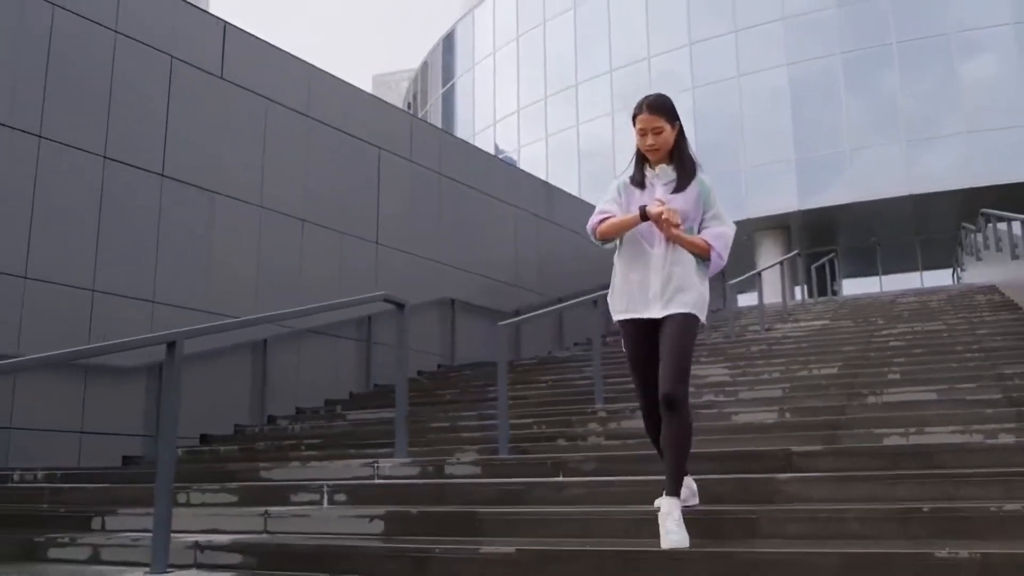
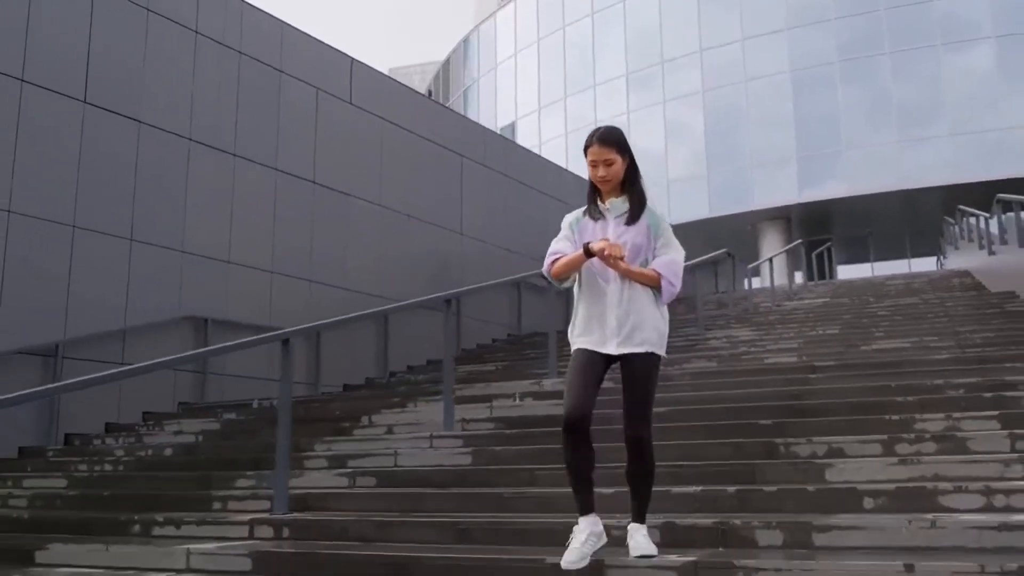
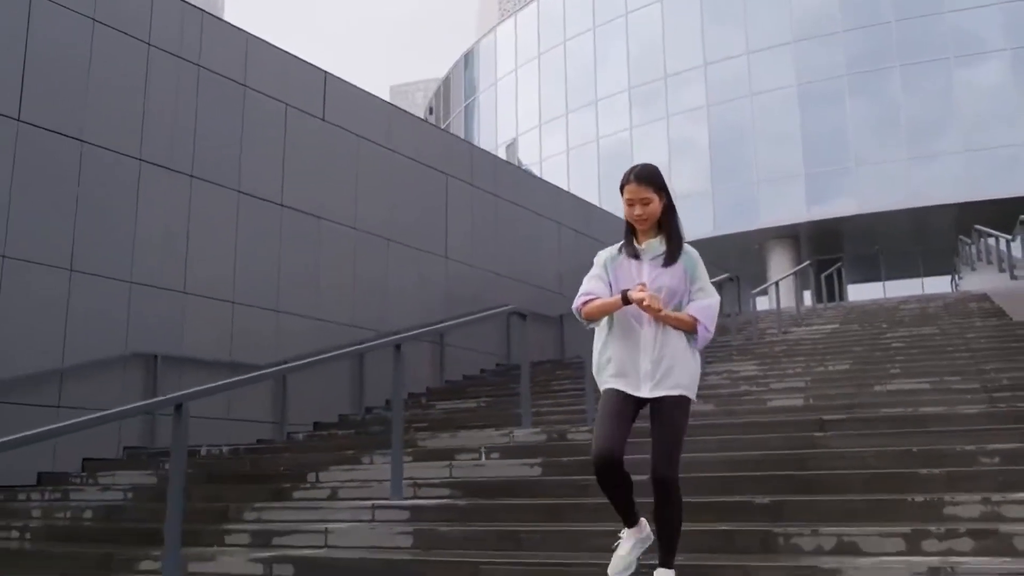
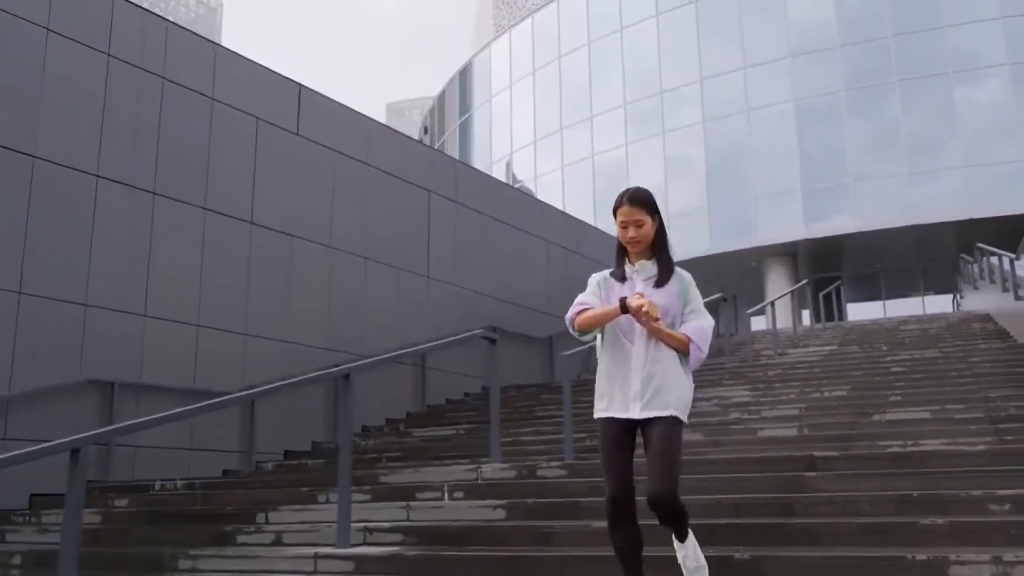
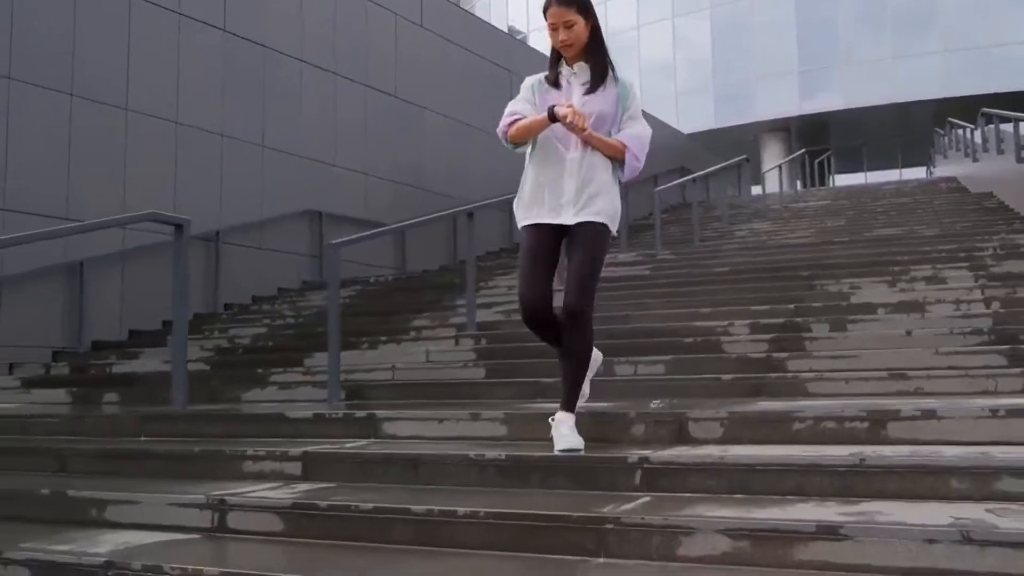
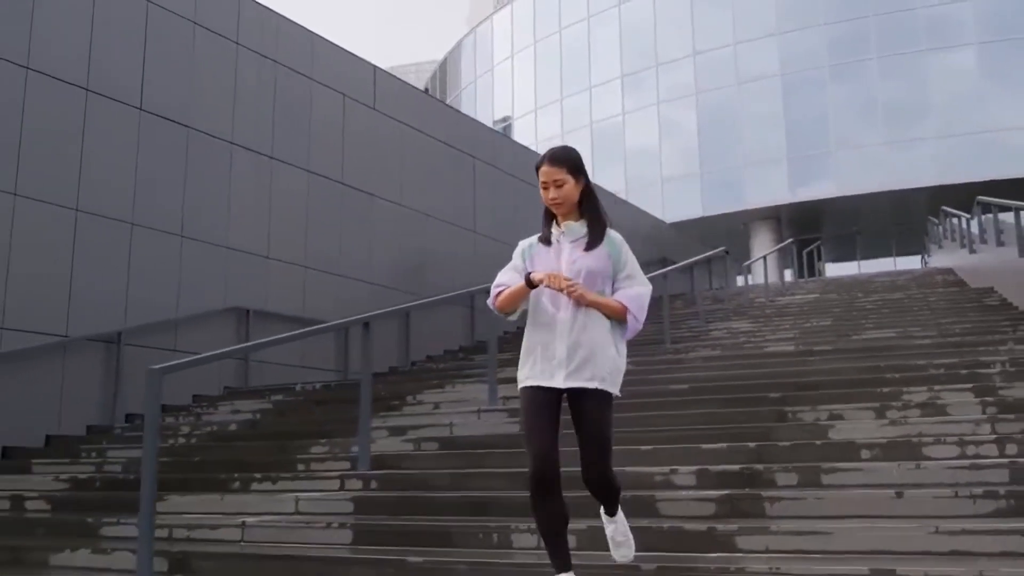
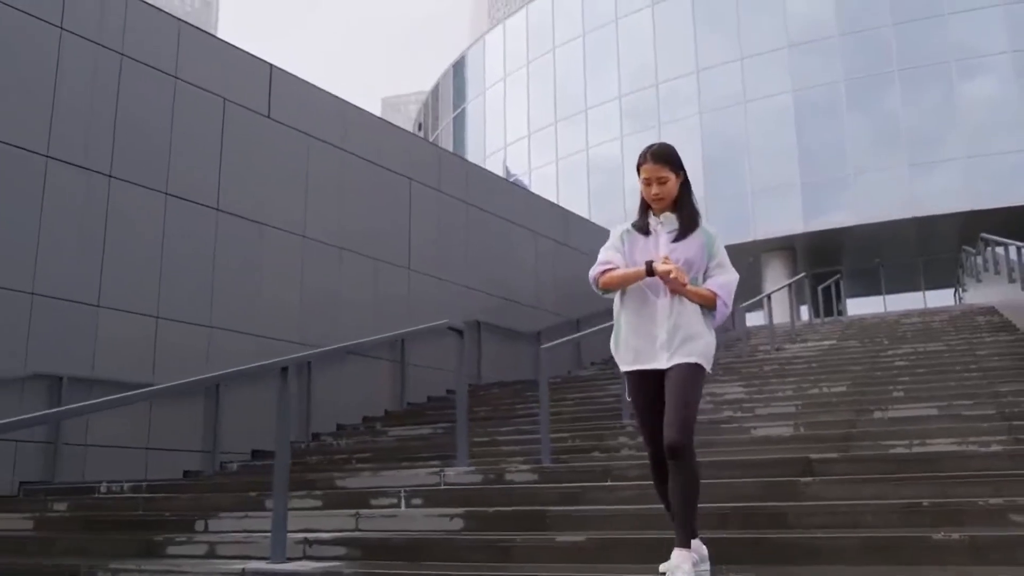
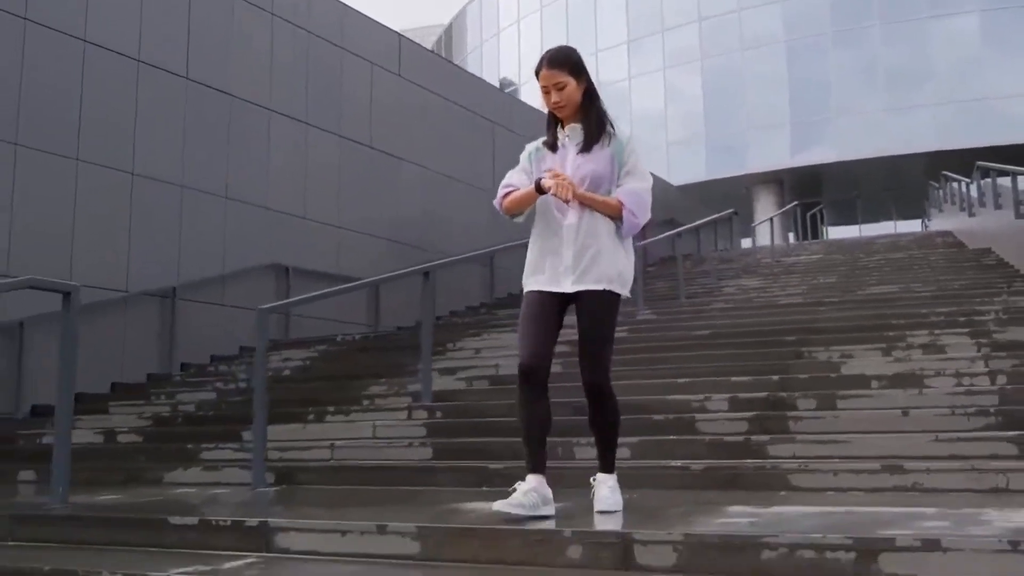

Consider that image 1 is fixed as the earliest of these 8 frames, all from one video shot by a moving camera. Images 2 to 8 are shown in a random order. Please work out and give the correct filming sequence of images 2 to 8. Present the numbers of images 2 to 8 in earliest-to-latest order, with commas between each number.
7, 4, 3, 2, 6, 8, 5
